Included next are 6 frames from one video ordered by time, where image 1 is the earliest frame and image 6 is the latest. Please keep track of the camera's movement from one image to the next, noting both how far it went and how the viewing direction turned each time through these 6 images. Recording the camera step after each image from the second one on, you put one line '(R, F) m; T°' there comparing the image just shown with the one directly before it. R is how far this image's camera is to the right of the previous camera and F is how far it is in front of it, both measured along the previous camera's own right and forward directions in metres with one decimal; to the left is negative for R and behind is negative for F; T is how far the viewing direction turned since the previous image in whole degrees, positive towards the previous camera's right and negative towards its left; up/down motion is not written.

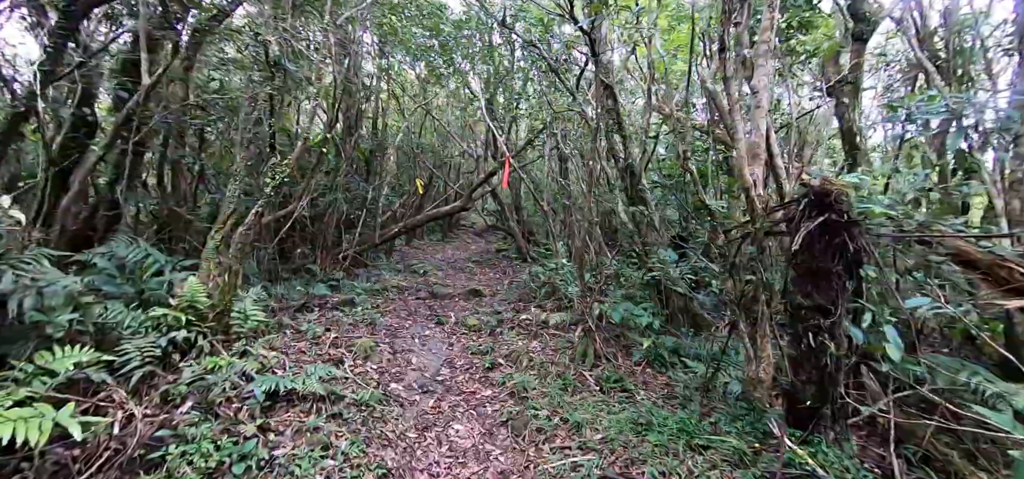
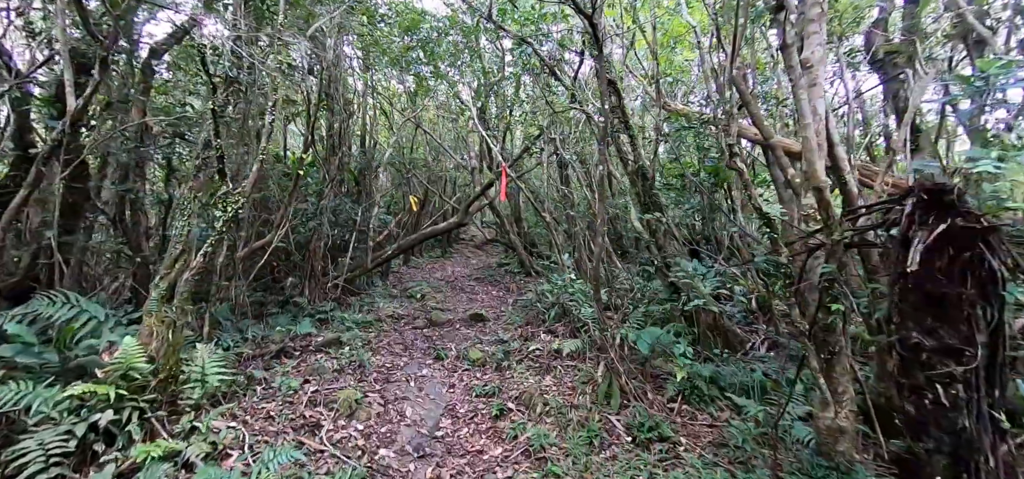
(0.0, +0.5) m; 0°
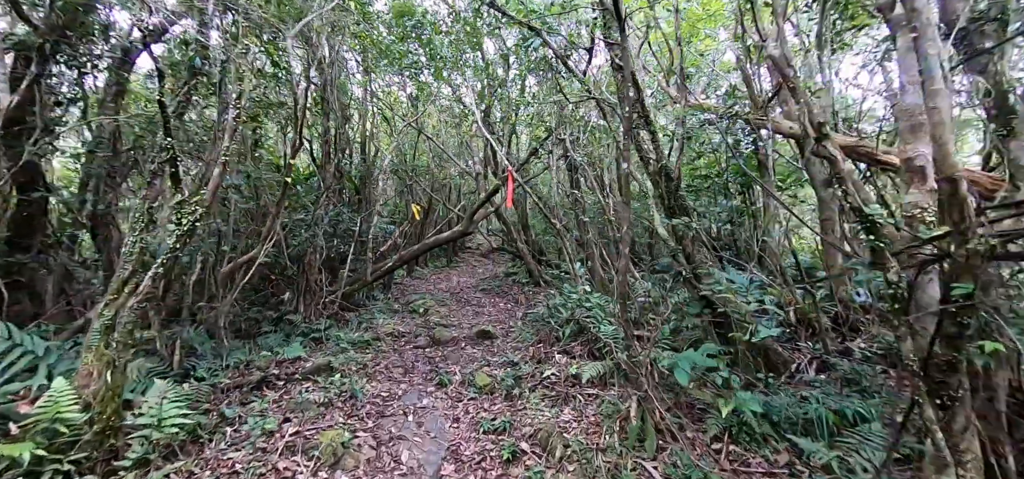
(0.0, +0.5) m; -1°
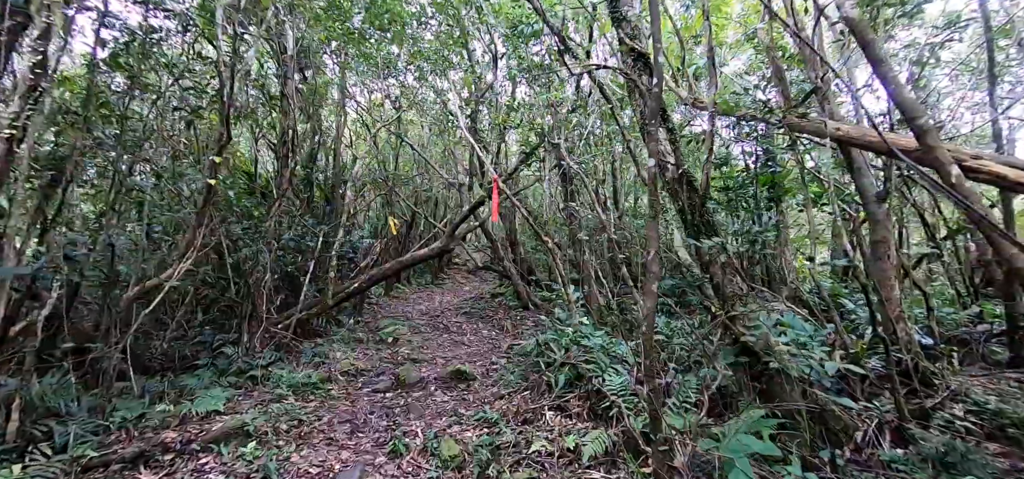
(+0.1, +0.9) m; +1°
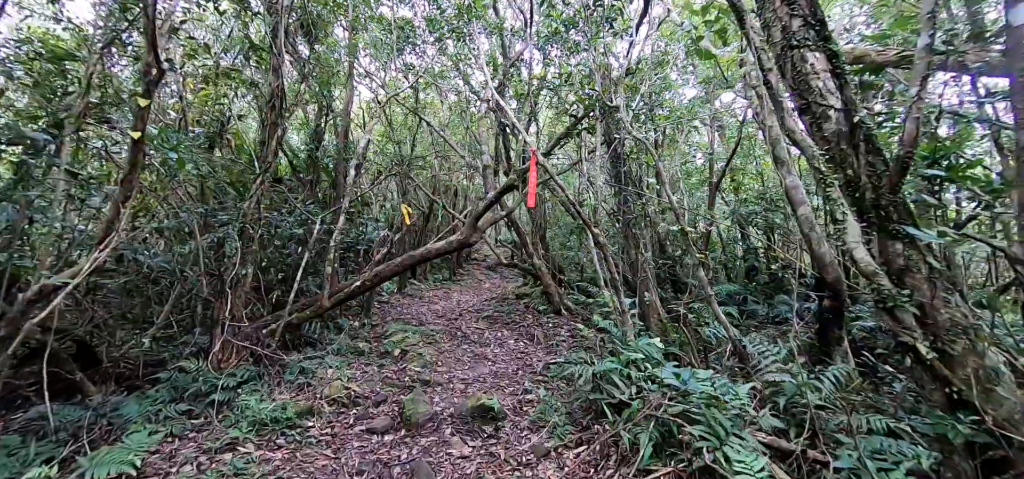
(-0.2, +1.1) m; -2°
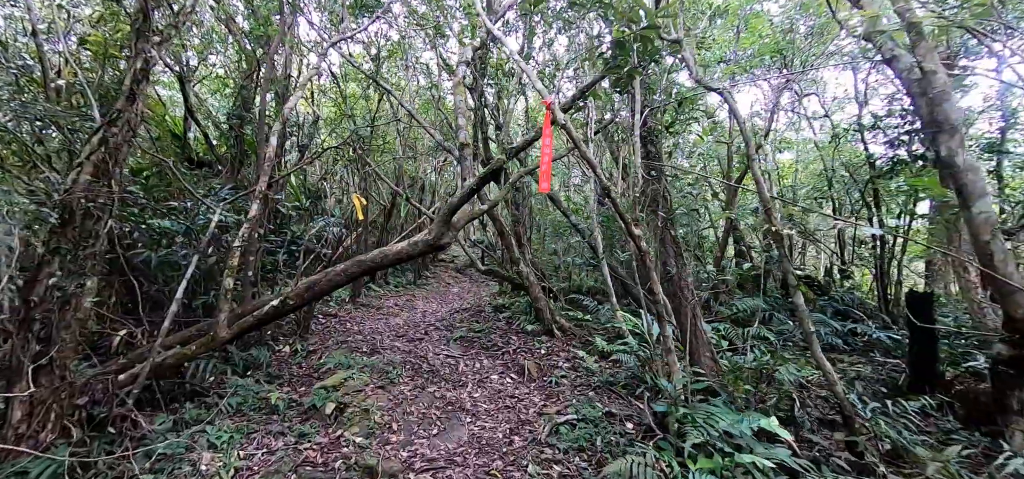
(-0.2, +1.4) m; +5°
